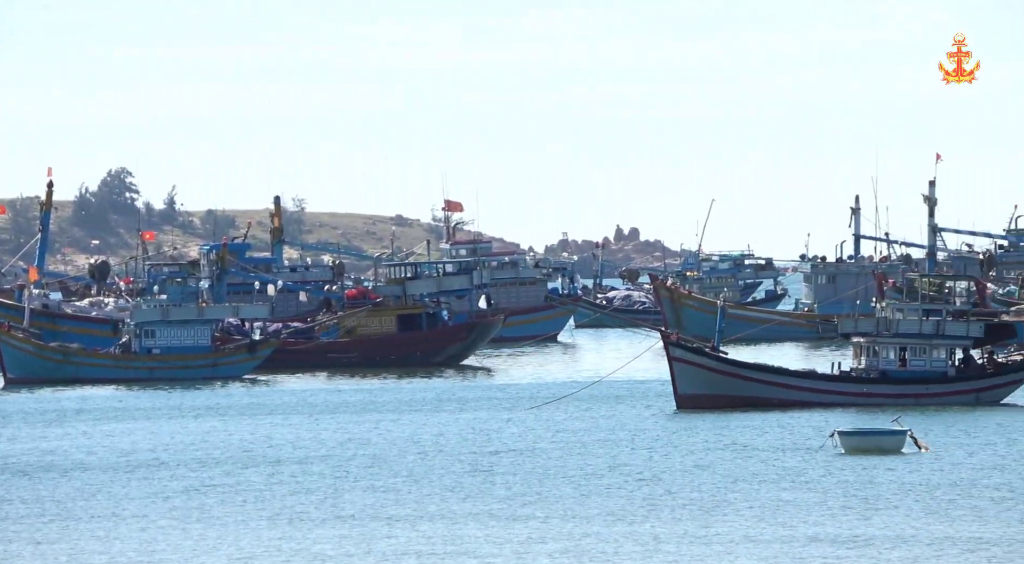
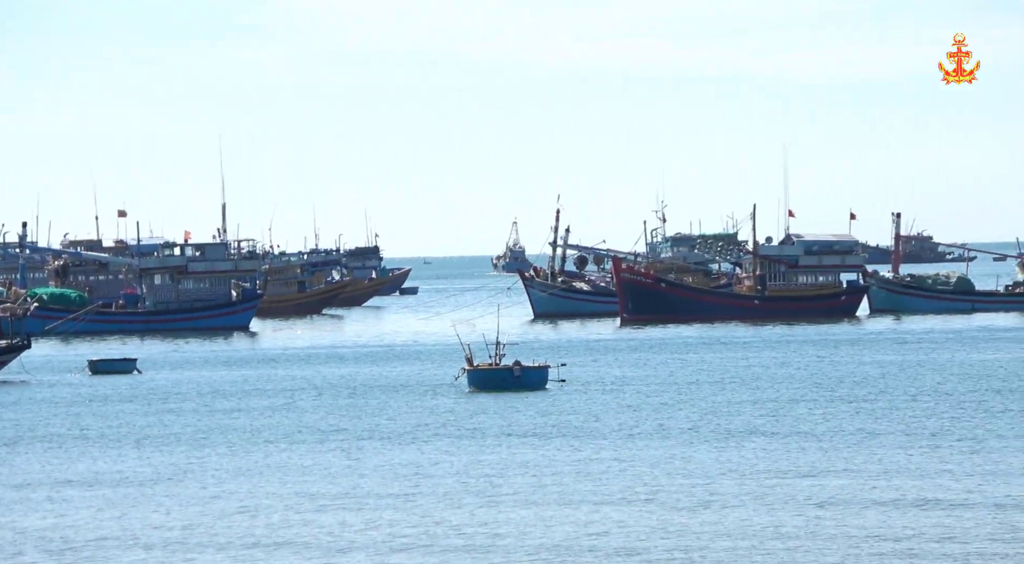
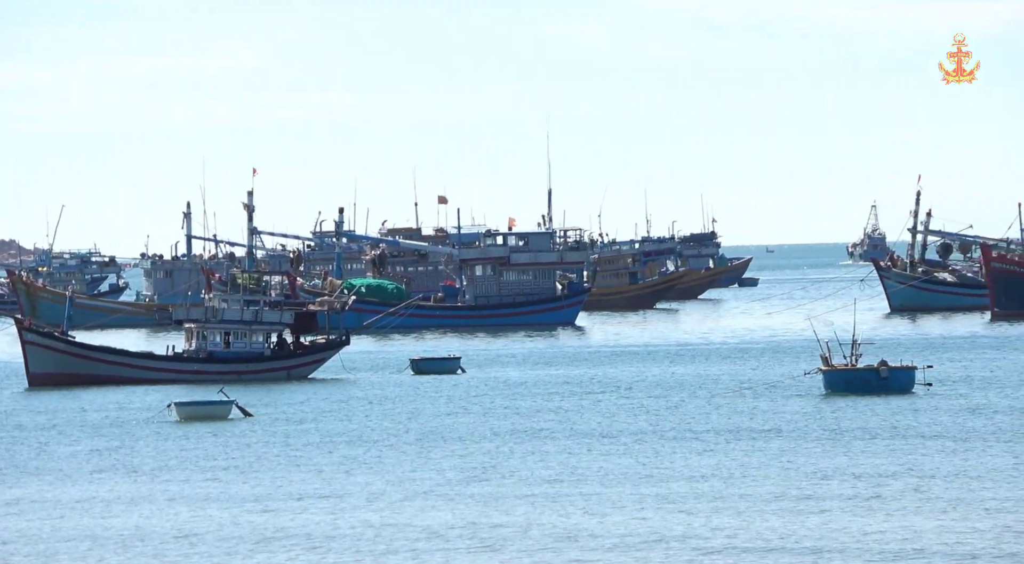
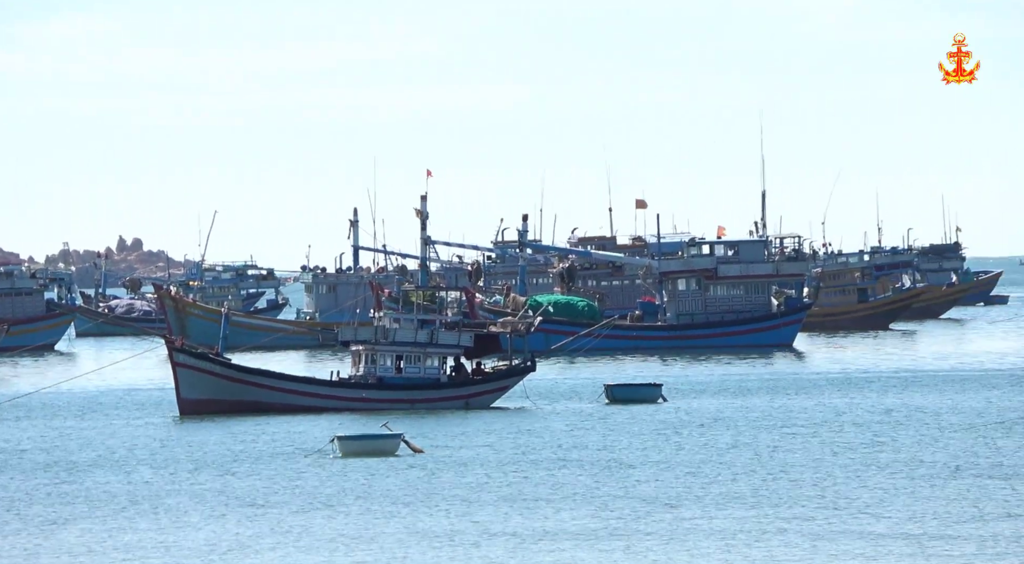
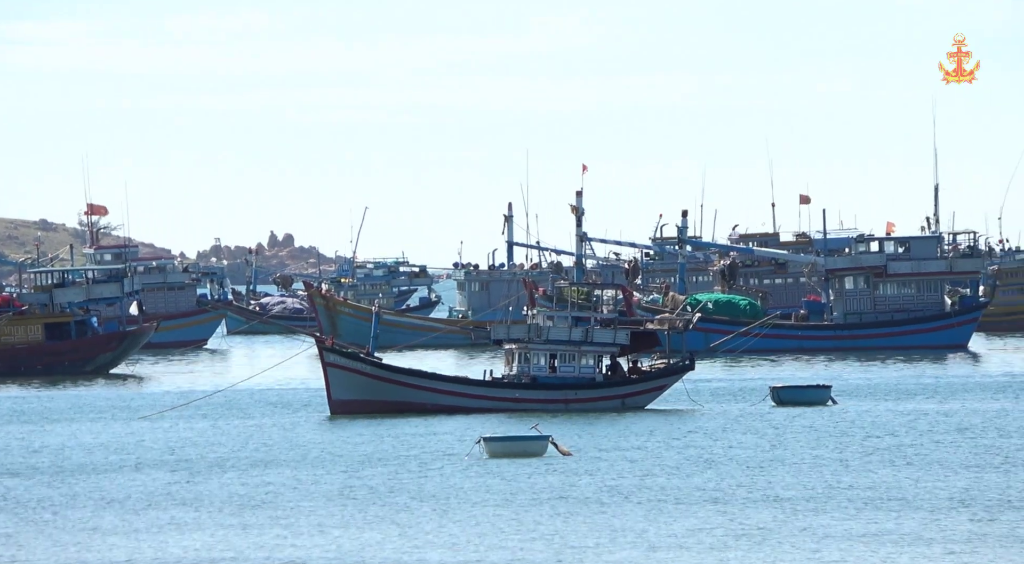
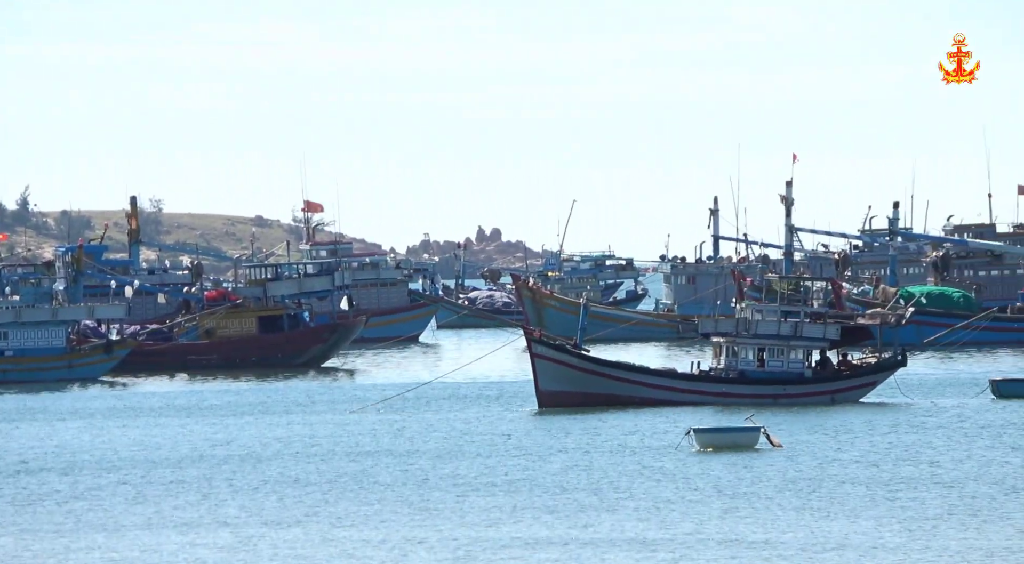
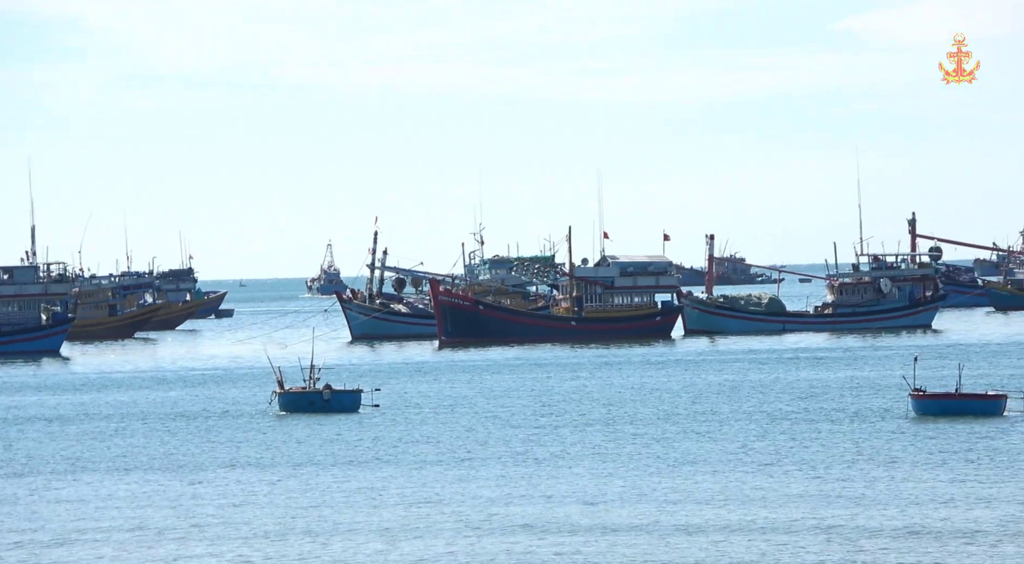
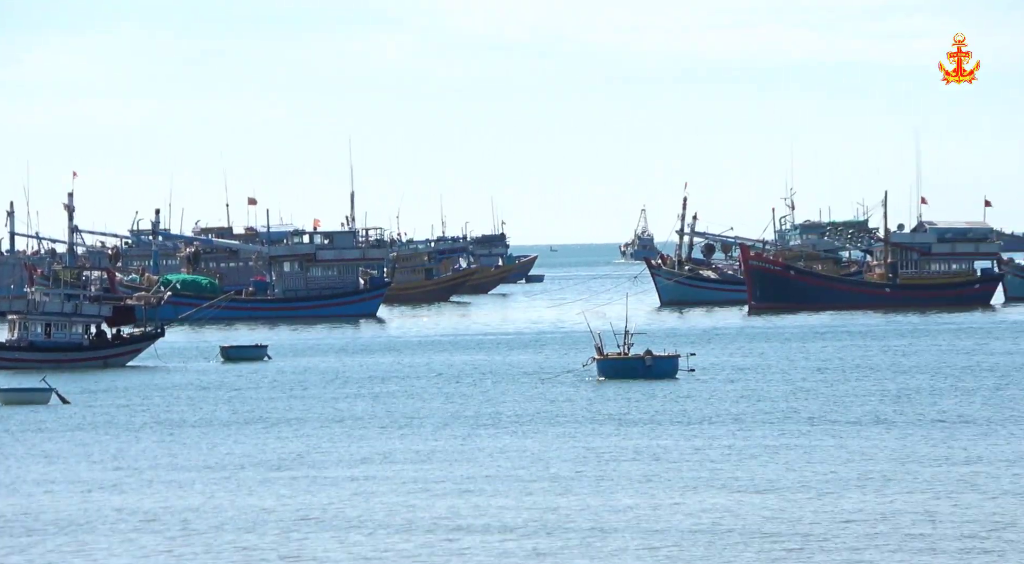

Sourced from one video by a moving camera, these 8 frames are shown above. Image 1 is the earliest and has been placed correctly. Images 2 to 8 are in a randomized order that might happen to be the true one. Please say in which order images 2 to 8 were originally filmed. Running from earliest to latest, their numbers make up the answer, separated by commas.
6, 5, 4, 3, 8, 2, 7
